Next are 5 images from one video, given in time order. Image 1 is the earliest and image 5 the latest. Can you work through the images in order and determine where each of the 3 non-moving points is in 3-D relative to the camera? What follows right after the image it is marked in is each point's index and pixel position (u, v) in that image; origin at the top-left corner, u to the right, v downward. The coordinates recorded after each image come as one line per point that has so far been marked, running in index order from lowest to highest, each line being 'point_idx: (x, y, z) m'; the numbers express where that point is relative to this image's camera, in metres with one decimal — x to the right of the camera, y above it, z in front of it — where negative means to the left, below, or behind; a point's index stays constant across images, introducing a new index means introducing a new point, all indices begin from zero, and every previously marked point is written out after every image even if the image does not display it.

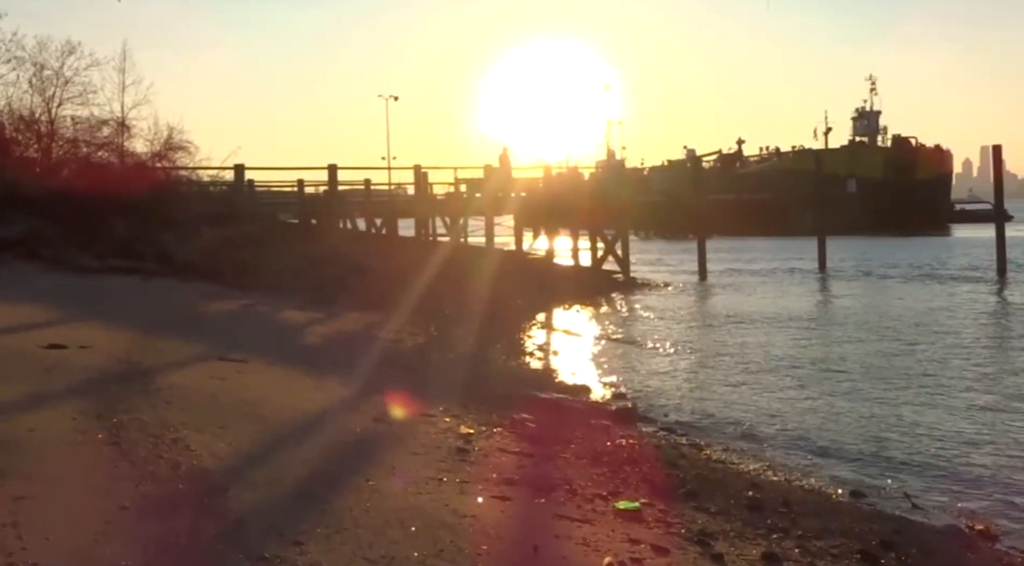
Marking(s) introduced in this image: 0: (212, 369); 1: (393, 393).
0: (-3.7, -1.0, +13.4) m
1: (-1.4, -1.3, +12.9) m
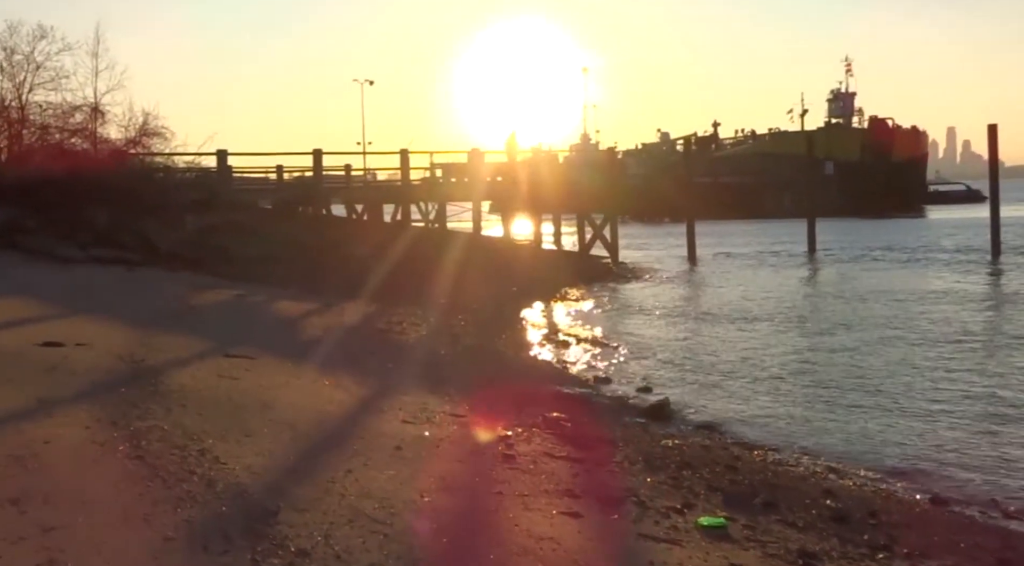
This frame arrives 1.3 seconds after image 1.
0: (-3.4, -1.0, +12.7) m
1: (-1.1, -1.2, +12.3) m
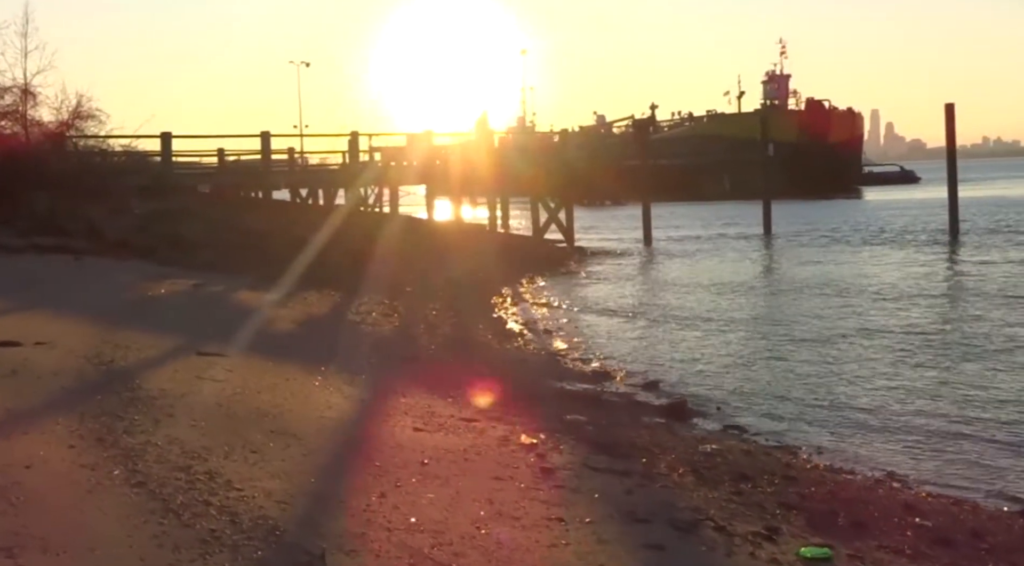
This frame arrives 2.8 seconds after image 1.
0: (-3.4, -0.9, +11.6) m
1: (-1.1, -1.1, +11.4) m
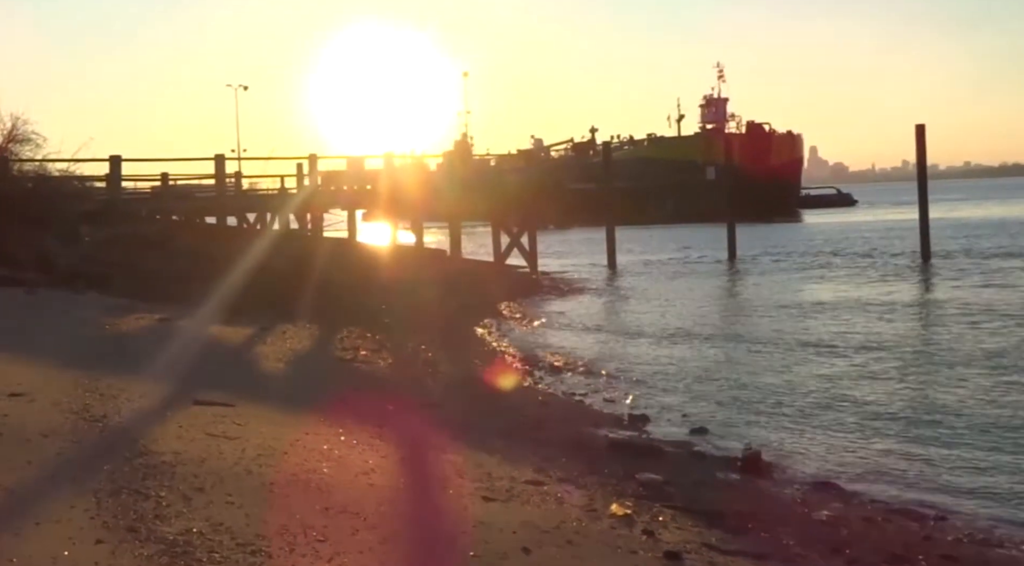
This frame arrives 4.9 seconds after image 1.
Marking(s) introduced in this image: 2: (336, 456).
0: (-2.9, -1.3, +10.2) m
1: (-0.6, -1.5, +10.1) m
2: (-1.4, -1.4, +9.1) m
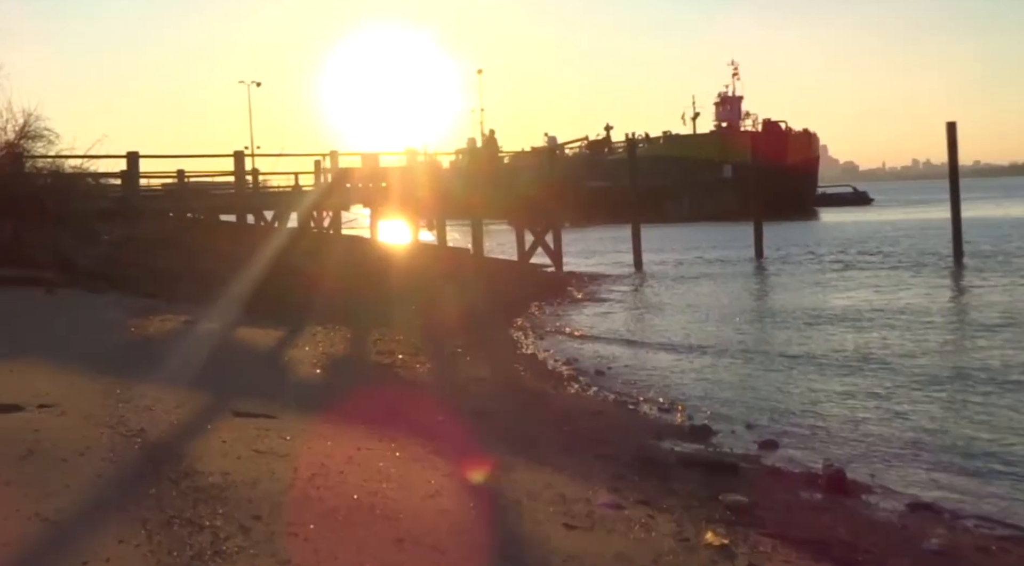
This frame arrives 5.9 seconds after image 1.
0: (-2.4, -1.3, +9.6) m
1: (0.0, -1.5, +9.5) m
2: (-0.9, -1.5, +8.4) m
